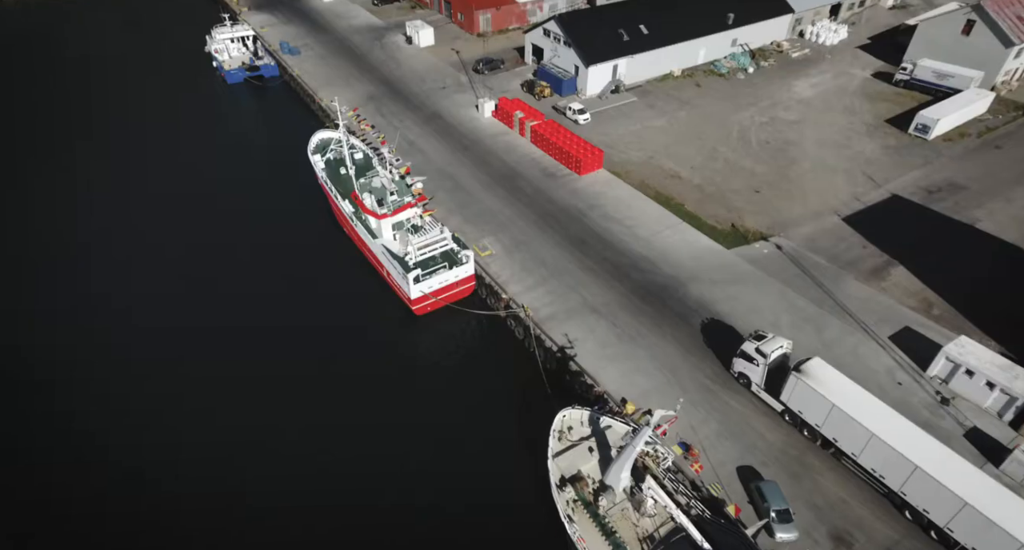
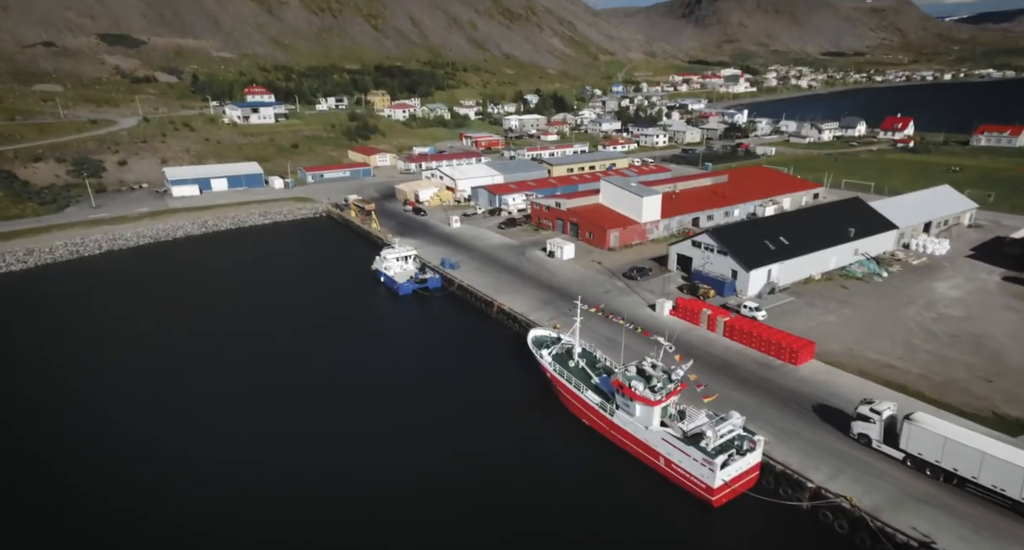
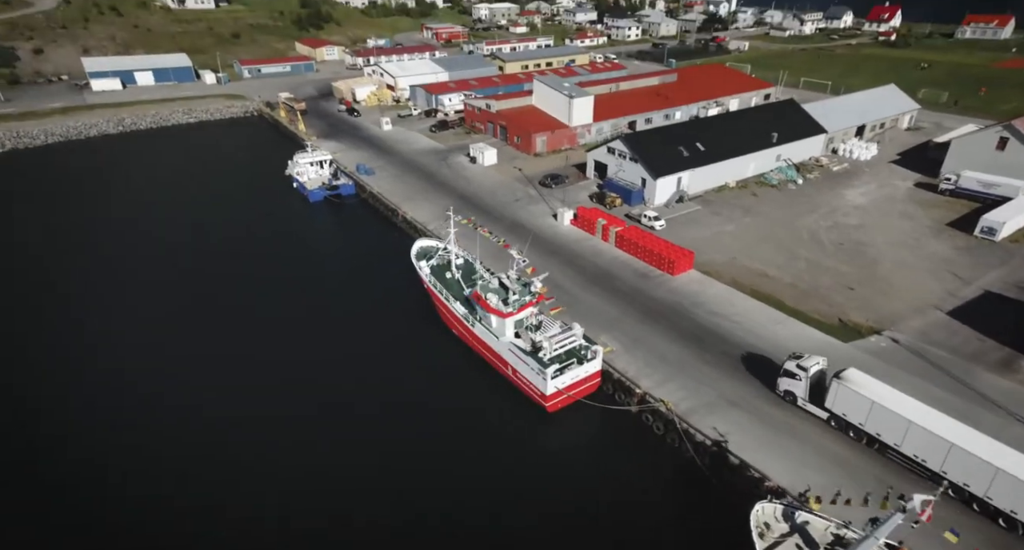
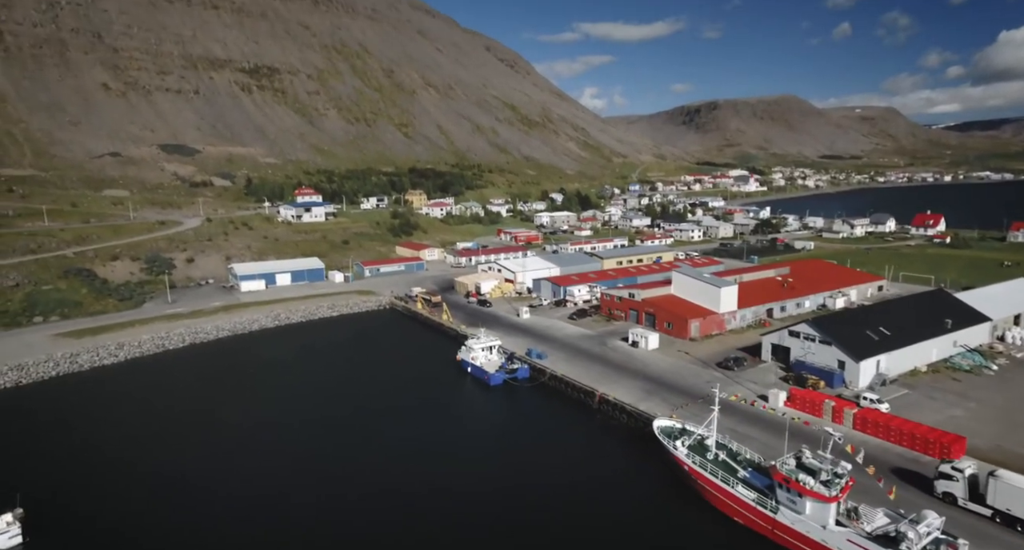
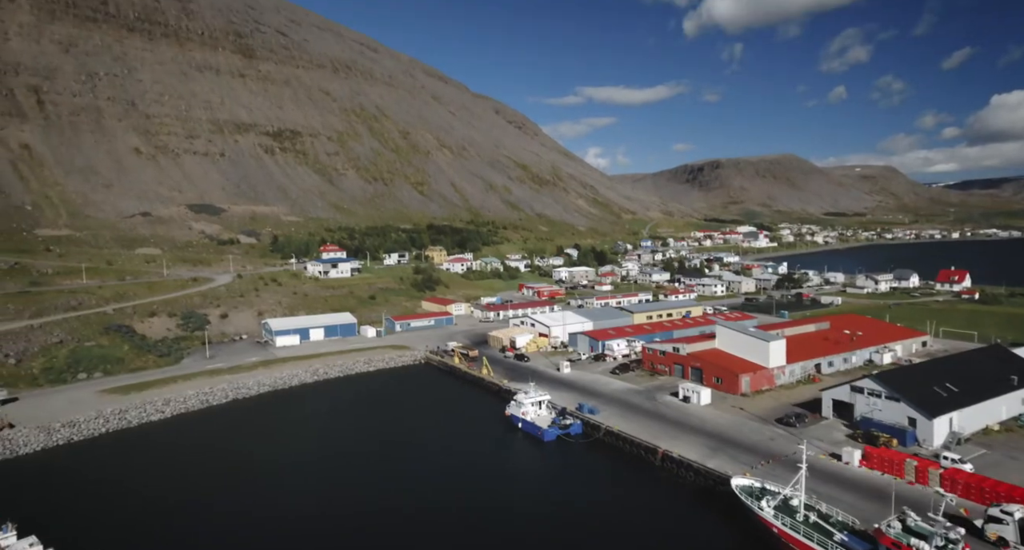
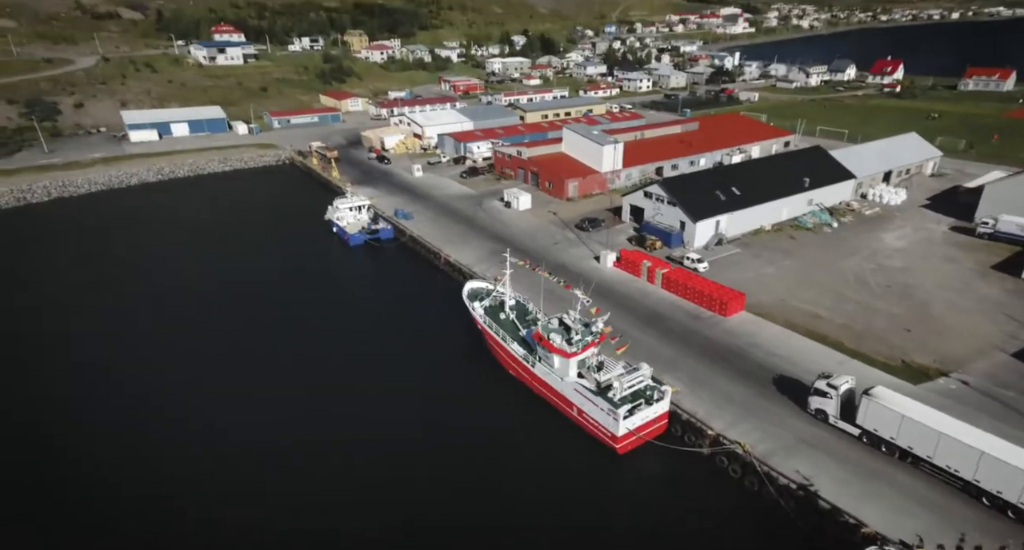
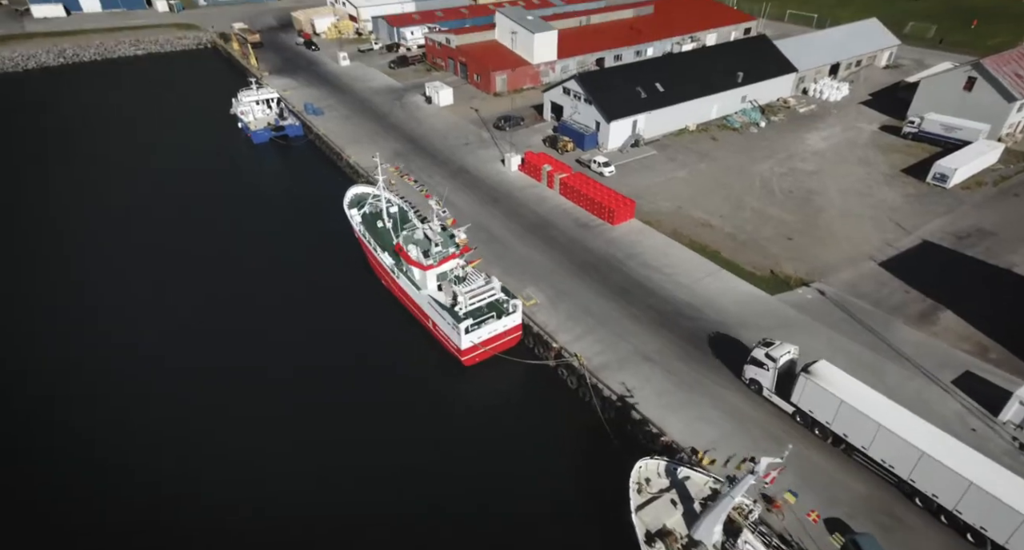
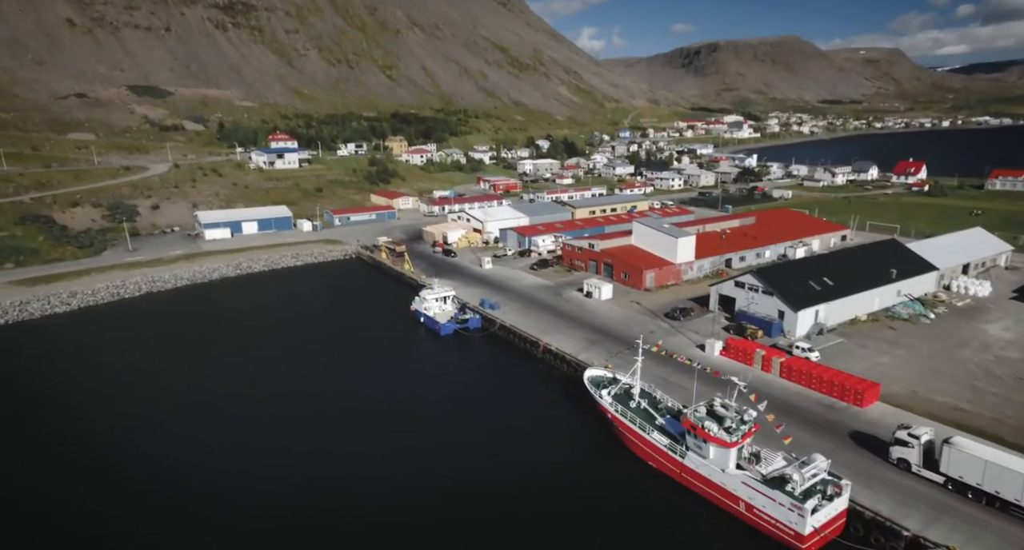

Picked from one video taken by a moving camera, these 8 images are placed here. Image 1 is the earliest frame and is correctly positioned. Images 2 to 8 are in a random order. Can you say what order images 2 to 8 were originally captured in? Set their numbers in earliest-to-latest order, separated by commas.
7, 3, 6, 2, 8, 4, 5
